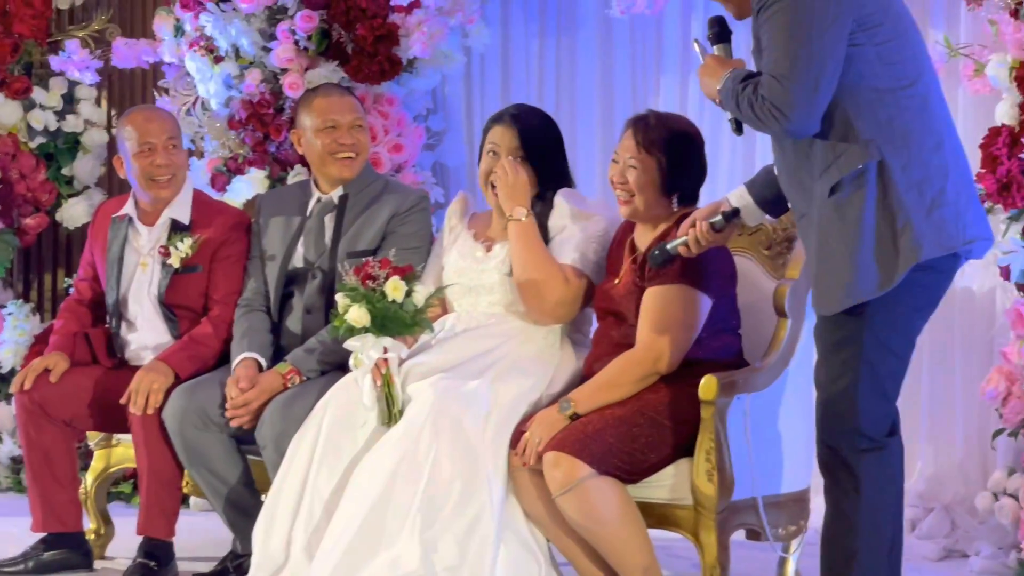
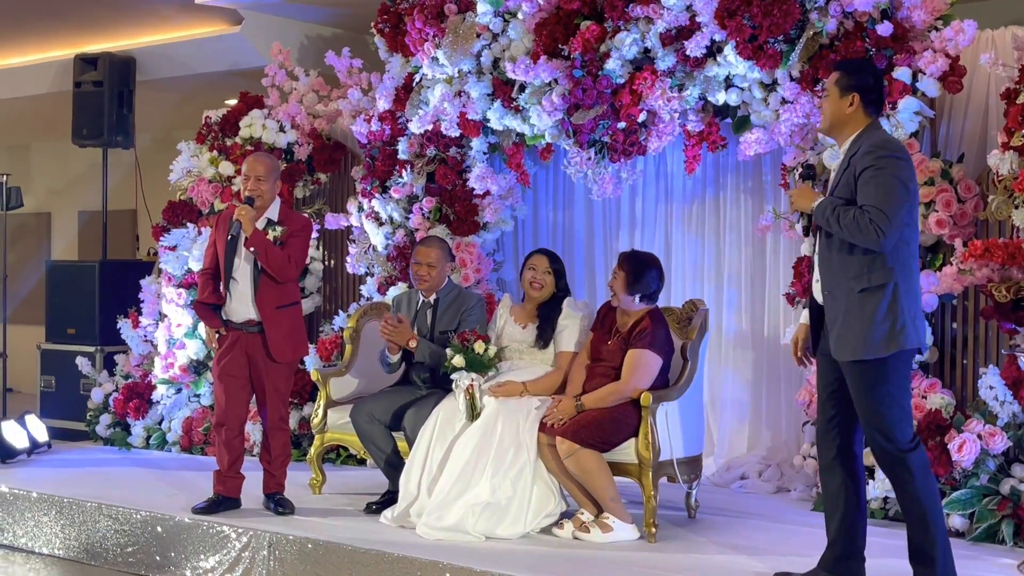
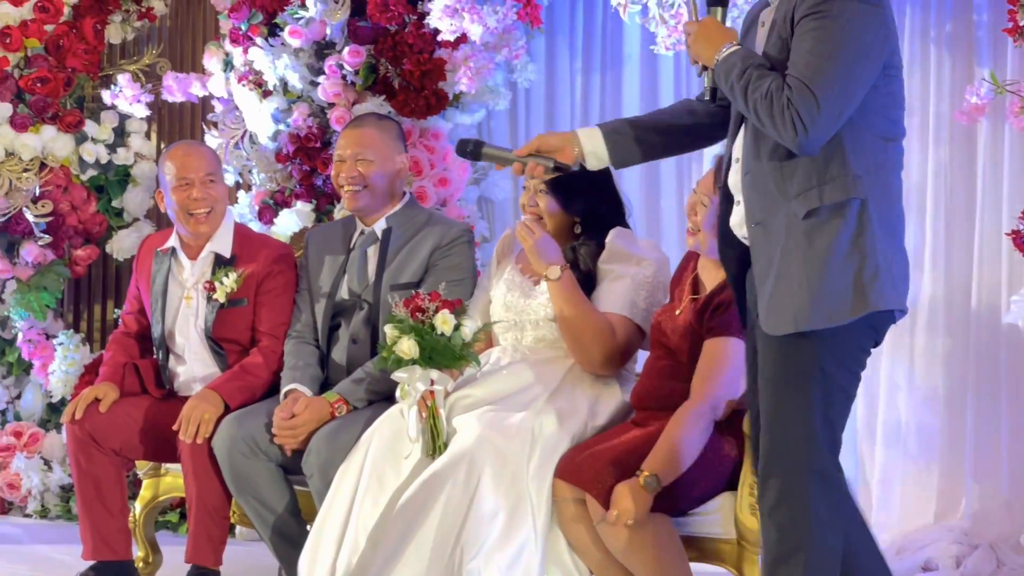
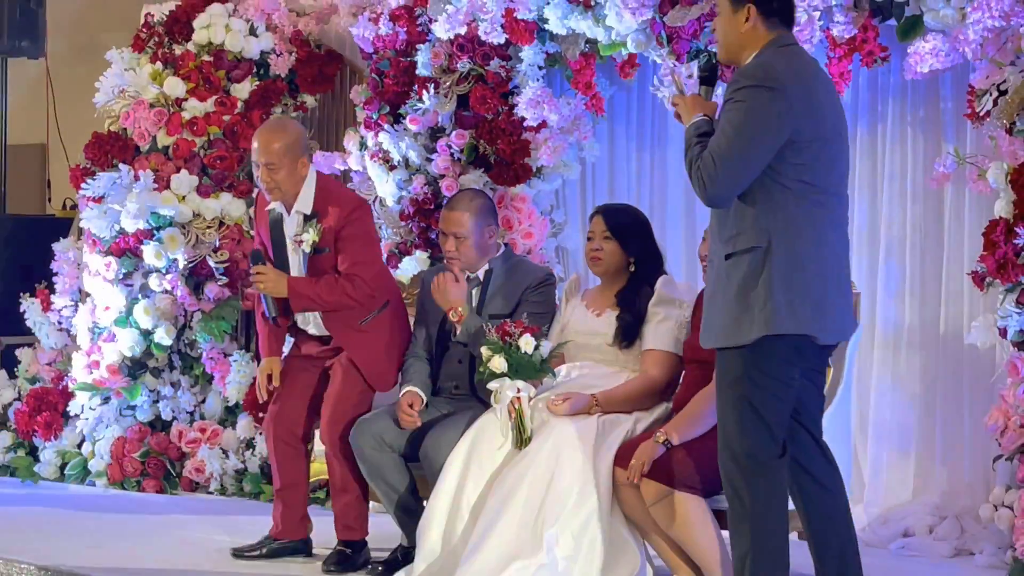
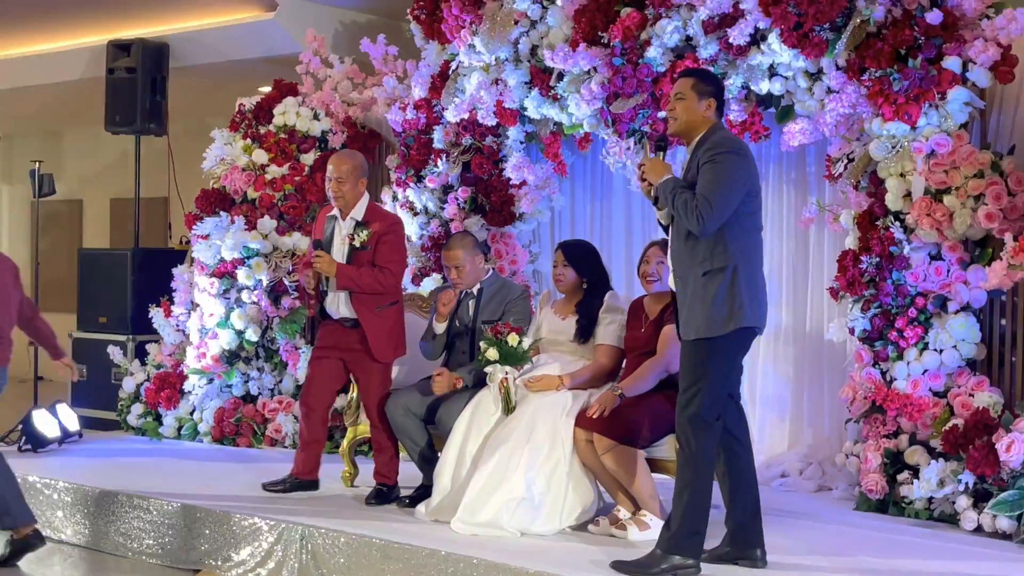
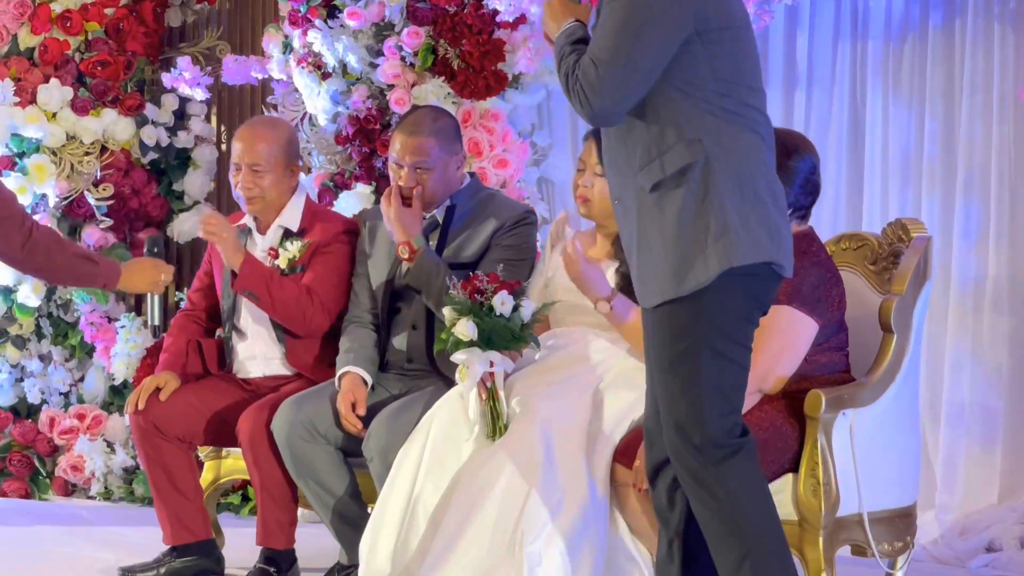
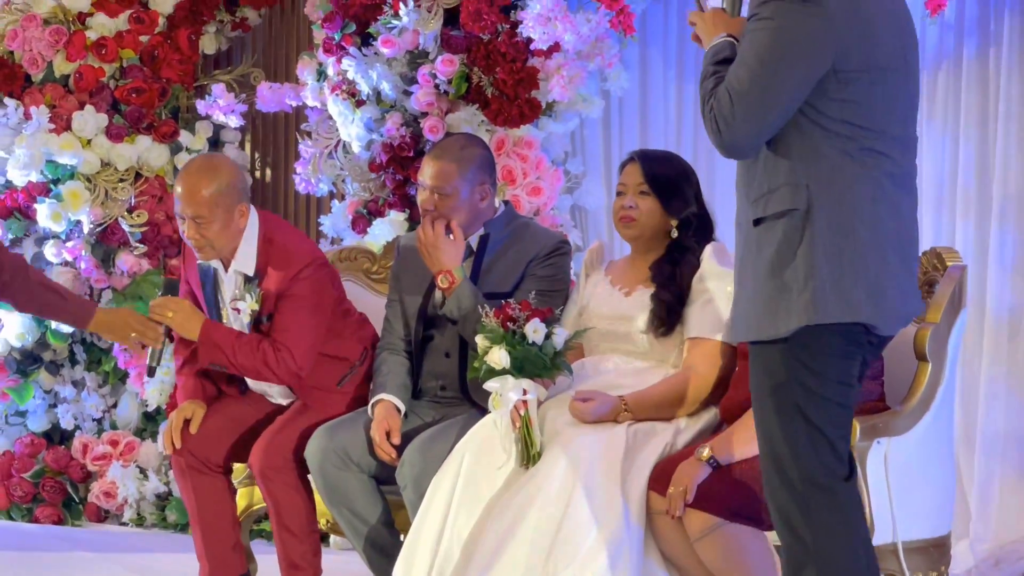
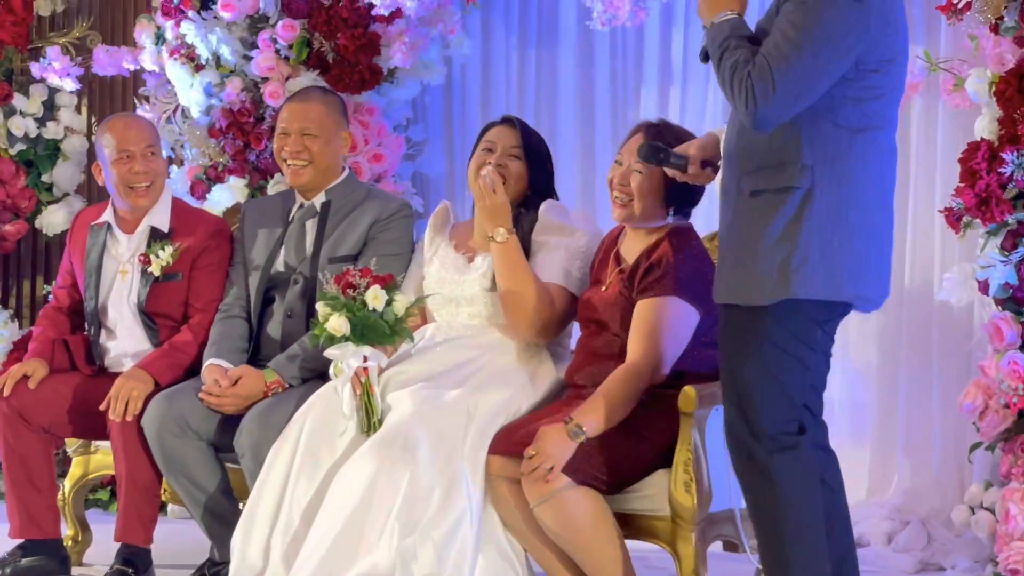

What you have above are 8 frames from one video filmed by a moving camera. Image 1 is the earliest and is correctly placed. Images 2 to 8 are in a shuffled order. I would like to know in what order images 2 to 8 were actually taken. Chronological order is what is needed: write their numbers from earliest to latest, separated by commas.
8, 3, 6, 7, 4, 5, 2
